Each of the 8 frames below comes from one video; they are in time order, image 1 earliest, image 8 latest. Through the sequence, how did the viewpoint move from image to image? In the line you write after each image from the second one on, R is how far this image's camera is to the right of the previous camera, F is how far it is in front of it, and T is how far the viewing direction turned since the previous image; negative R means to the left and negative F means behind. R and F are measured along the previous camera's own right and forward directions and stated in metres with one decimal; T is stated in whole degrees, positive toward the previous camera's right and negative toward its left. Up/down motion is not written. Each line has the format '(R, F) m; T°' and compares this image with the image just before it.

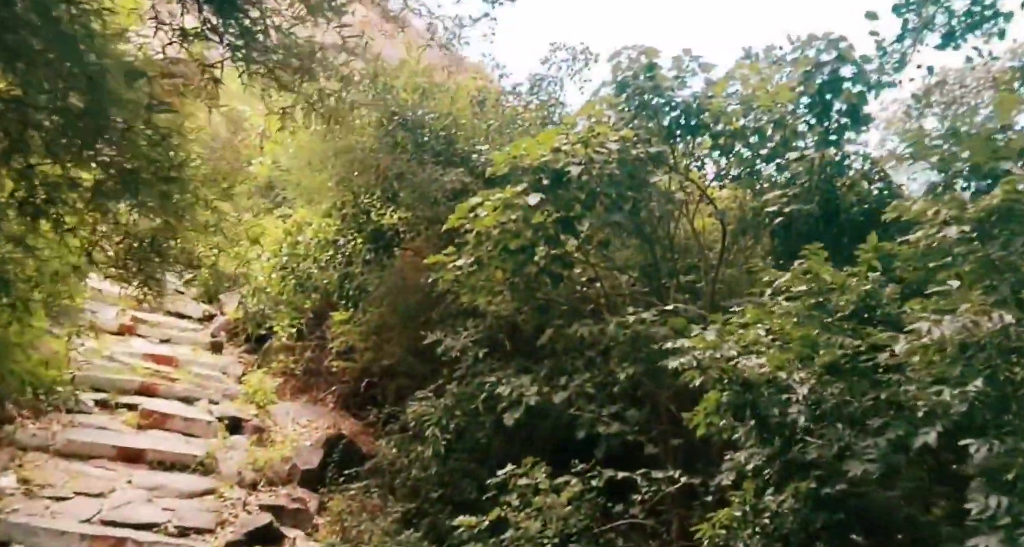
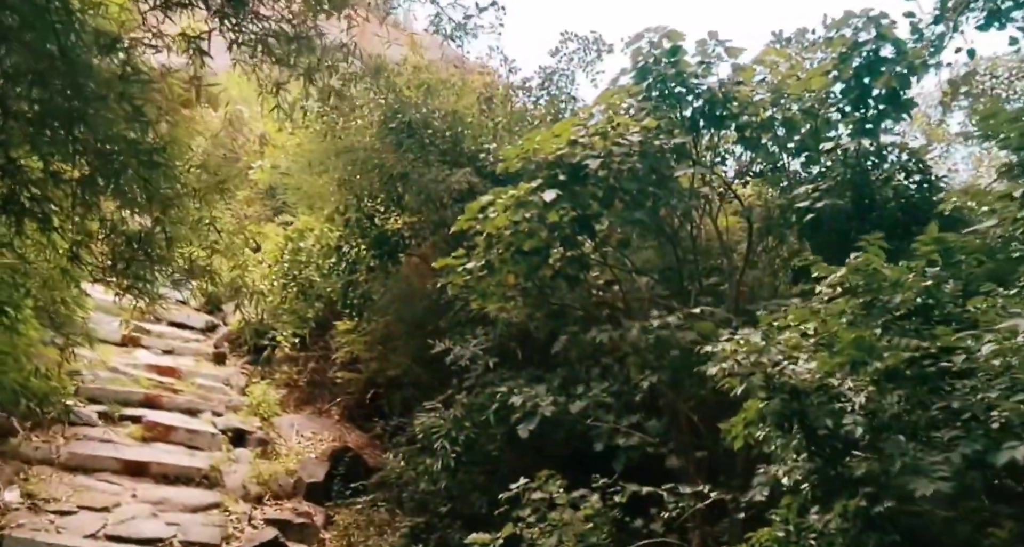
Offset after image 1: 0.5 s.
(0.0, +0.2) m; 0°
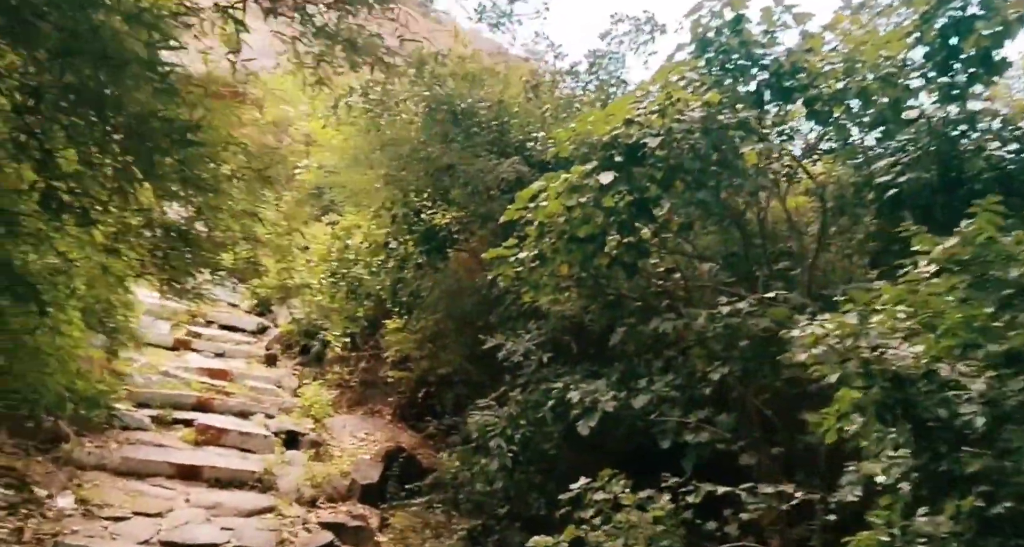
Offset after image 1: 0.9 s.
(0.0, +0.2) m; -3°
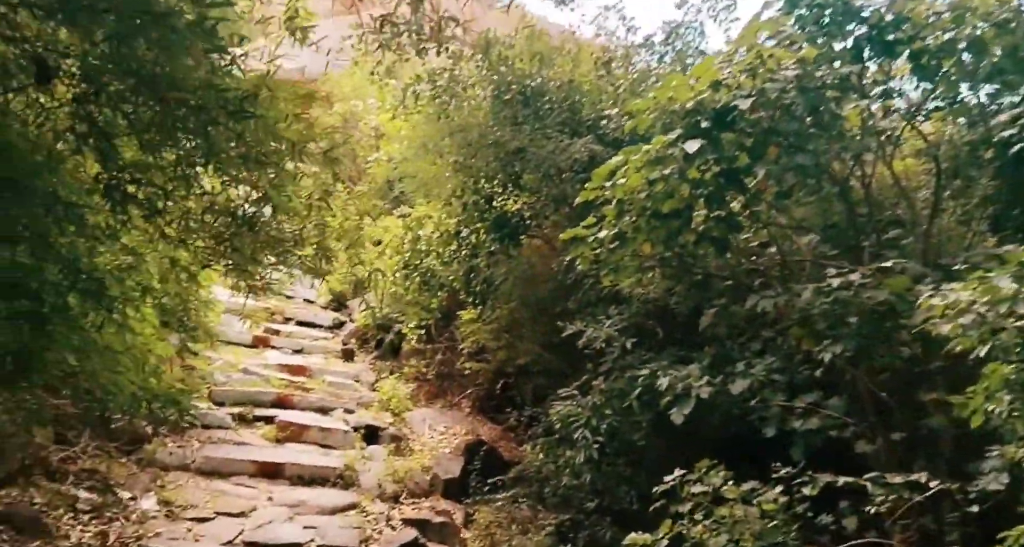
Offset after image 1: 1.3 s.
(0.0, +0.2) m; -4°
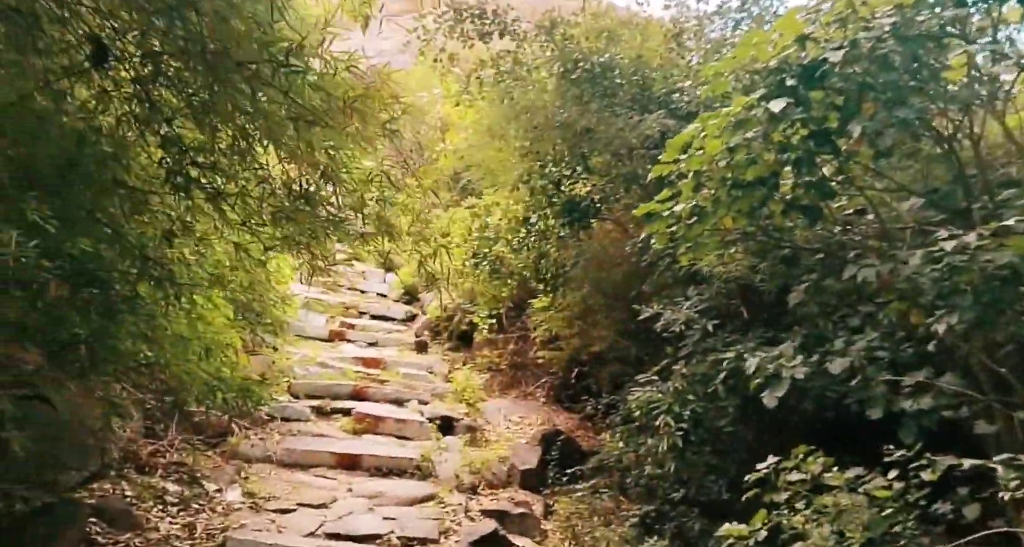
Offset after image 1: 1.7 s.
(0.0, +0.2) m; -4°
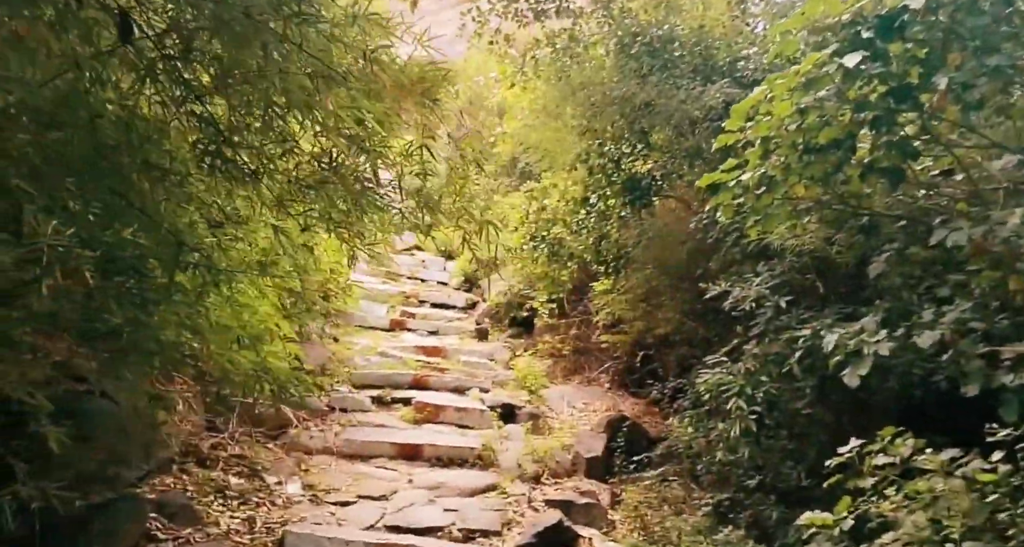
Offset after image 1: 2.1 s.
(0.0, +0.2) m; -4°
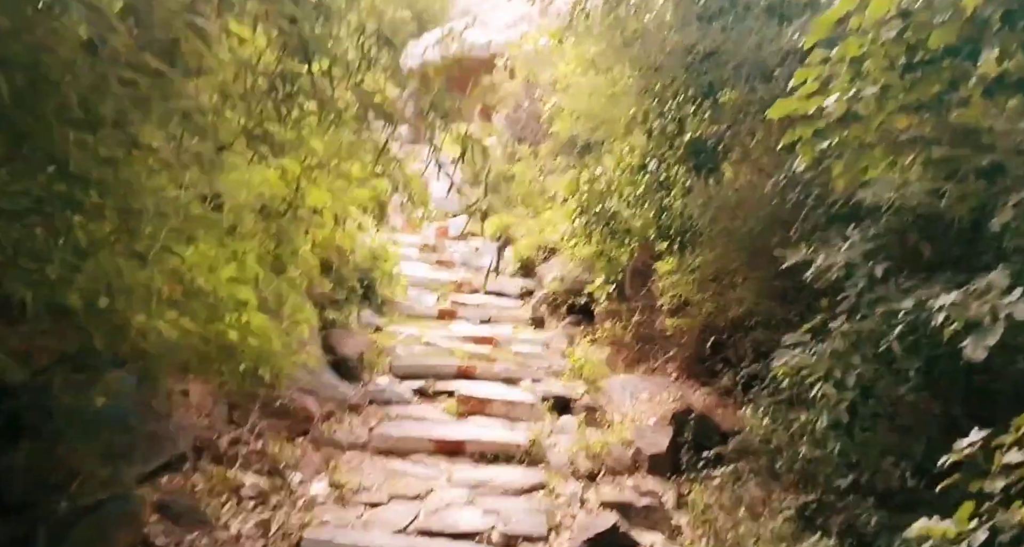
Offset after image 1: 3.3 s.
(+0.1, +0.5) m; -4°
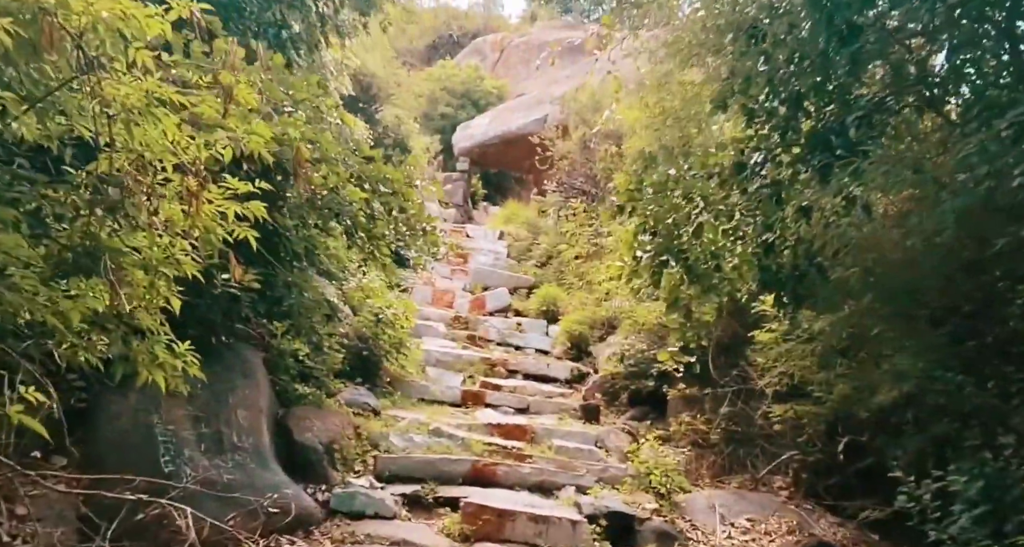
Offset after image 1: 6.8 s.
(+0.1, +1.6) m; -4°
